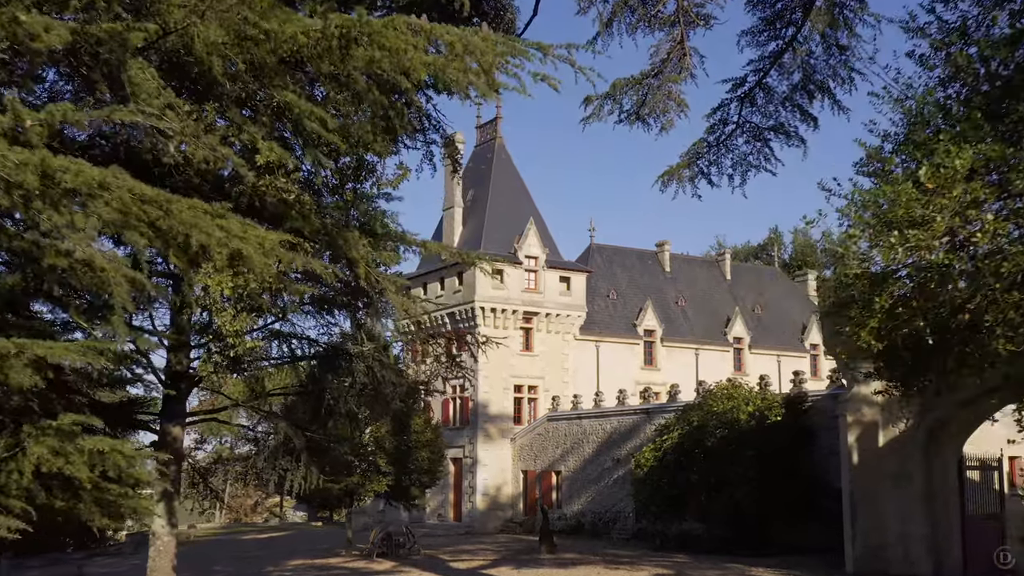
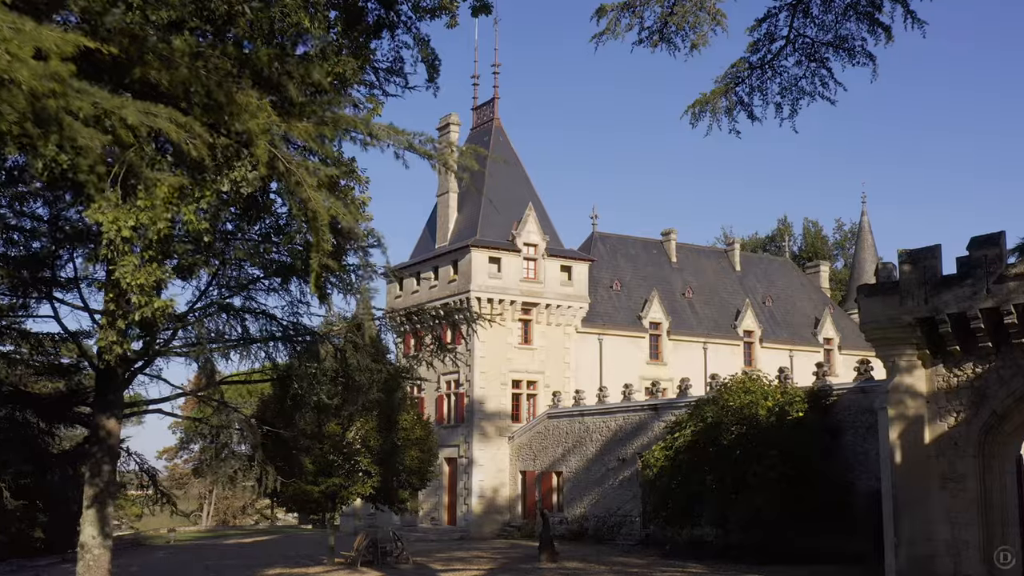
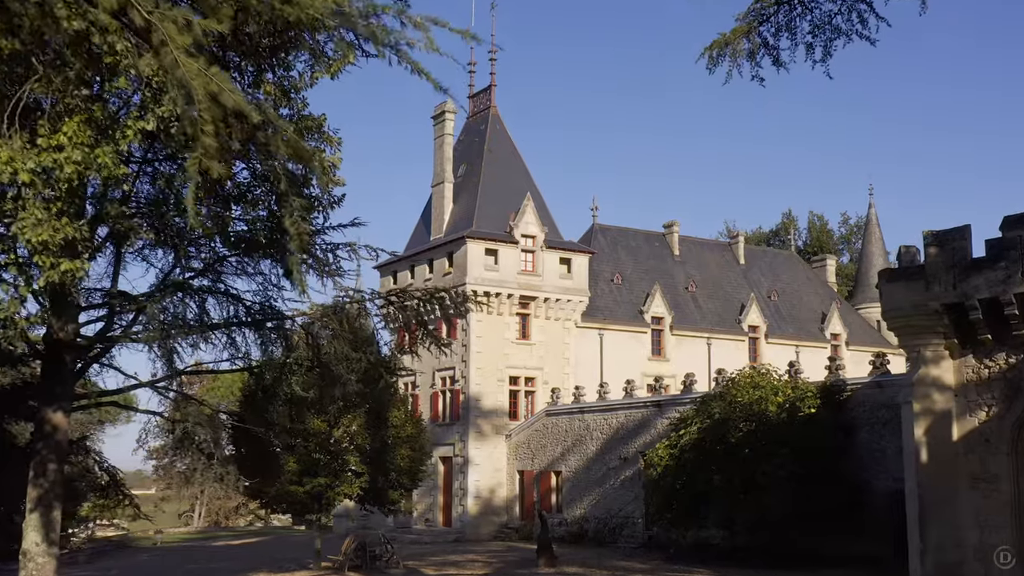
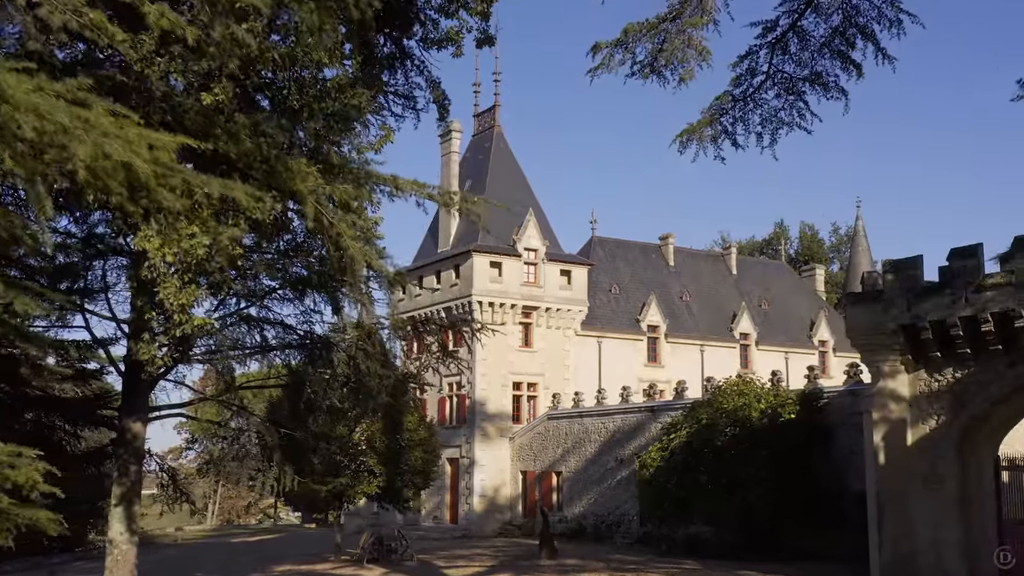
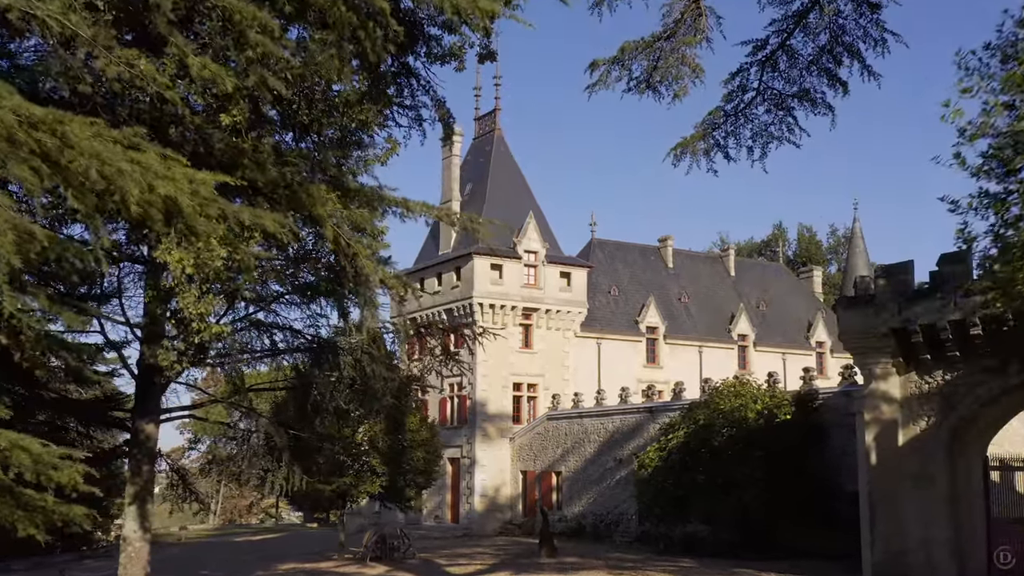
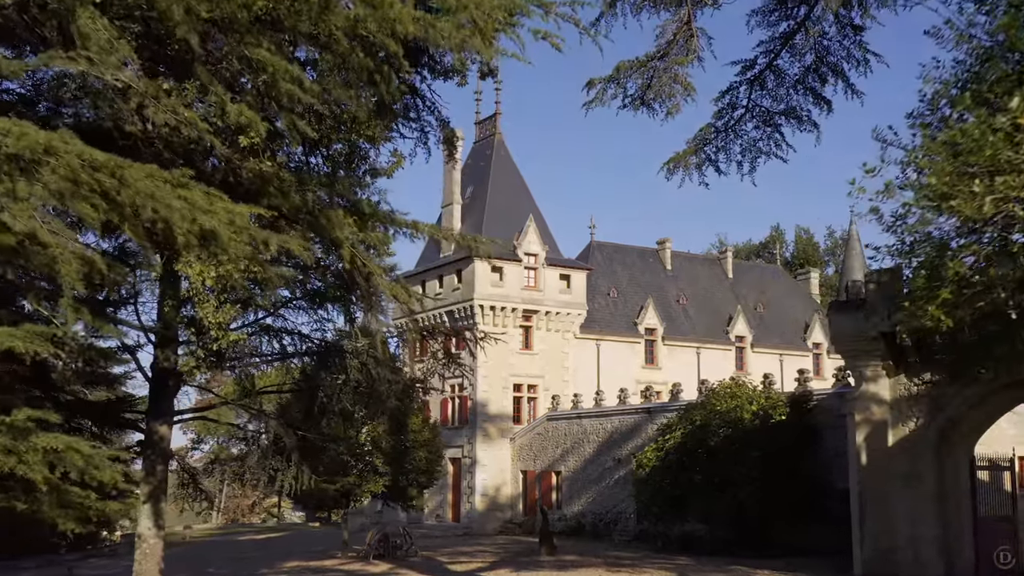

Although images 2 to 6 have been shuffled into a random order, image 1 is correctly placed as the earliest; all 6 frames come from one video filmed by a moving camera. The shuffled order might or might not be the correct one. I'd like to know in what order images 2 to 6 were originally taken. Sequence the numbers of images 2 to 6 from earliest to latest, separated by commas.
6, 5, 4, 2, 3
